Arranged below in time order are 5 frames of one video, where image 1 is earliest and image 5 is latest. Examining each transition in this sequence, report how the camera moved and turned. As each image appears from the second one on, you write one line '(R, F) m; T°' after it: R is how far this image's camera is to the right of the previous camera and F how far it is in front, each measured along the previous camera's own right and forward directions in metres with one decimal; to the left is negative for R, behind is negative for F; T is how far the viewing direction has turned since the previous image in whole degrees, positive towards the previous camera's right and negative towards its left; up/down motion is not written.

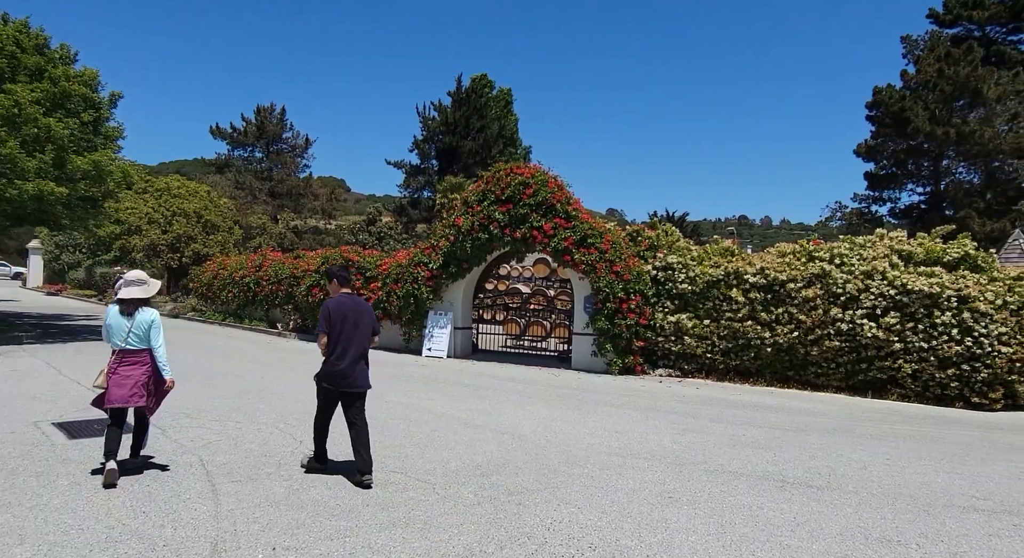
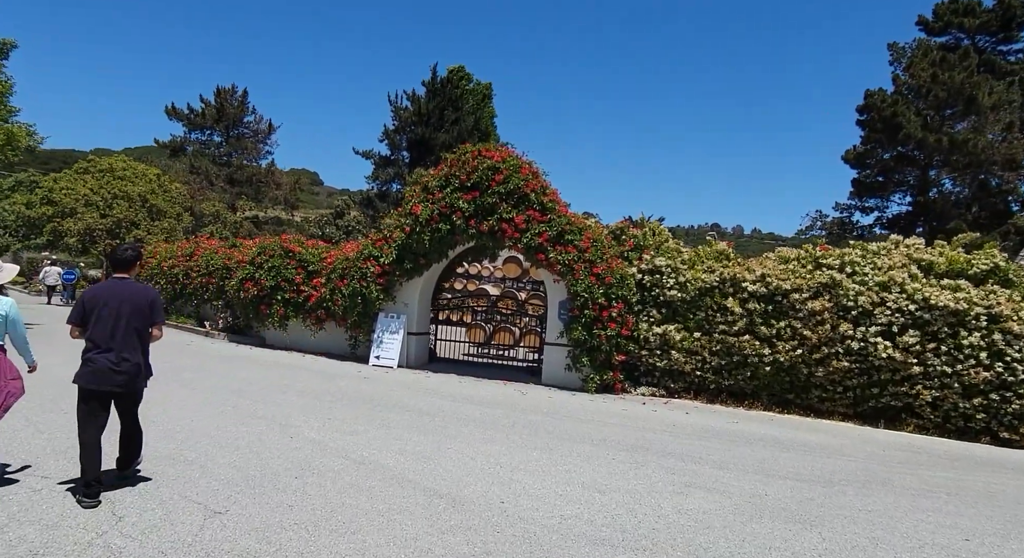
(+0.2, +1.9) m; +2°
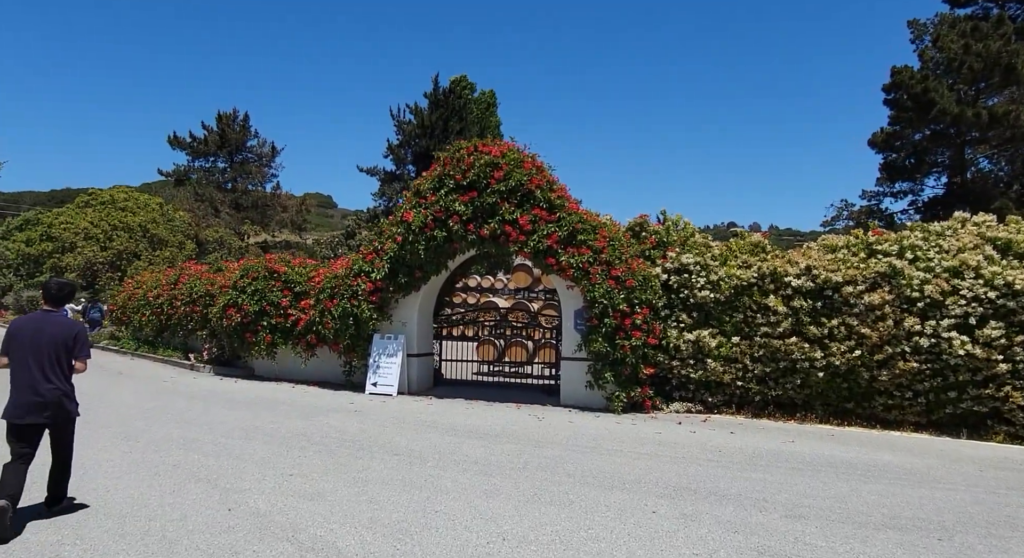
(+0.2, +1.4) m; -2°
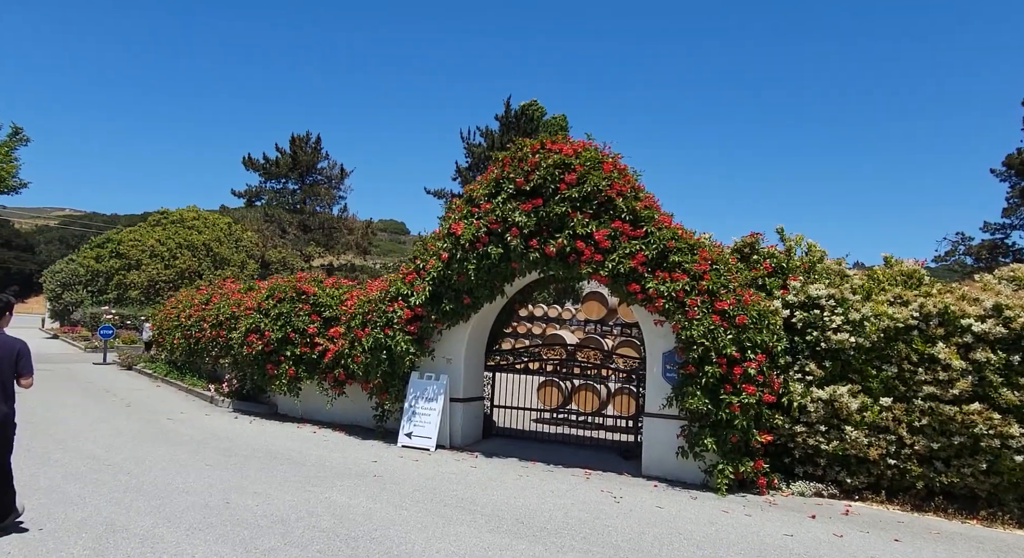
(0.0, +2.2) m; -6°
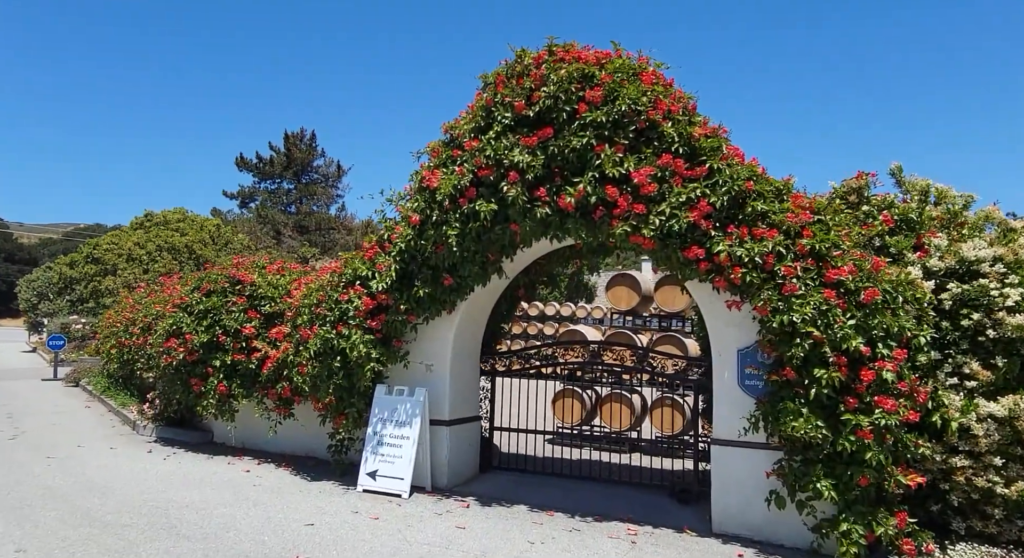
(+0.1, +2.6) m; -1°
